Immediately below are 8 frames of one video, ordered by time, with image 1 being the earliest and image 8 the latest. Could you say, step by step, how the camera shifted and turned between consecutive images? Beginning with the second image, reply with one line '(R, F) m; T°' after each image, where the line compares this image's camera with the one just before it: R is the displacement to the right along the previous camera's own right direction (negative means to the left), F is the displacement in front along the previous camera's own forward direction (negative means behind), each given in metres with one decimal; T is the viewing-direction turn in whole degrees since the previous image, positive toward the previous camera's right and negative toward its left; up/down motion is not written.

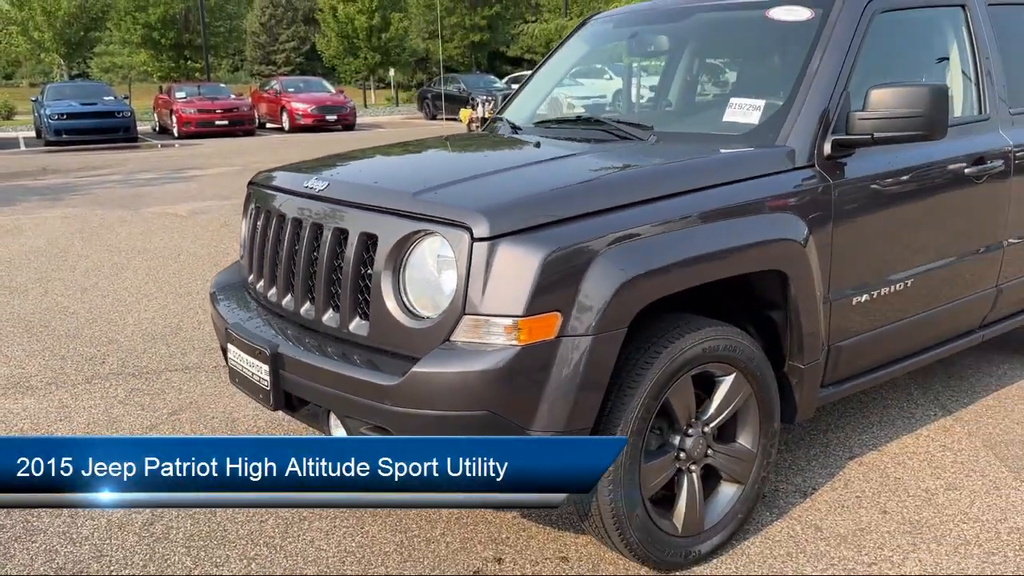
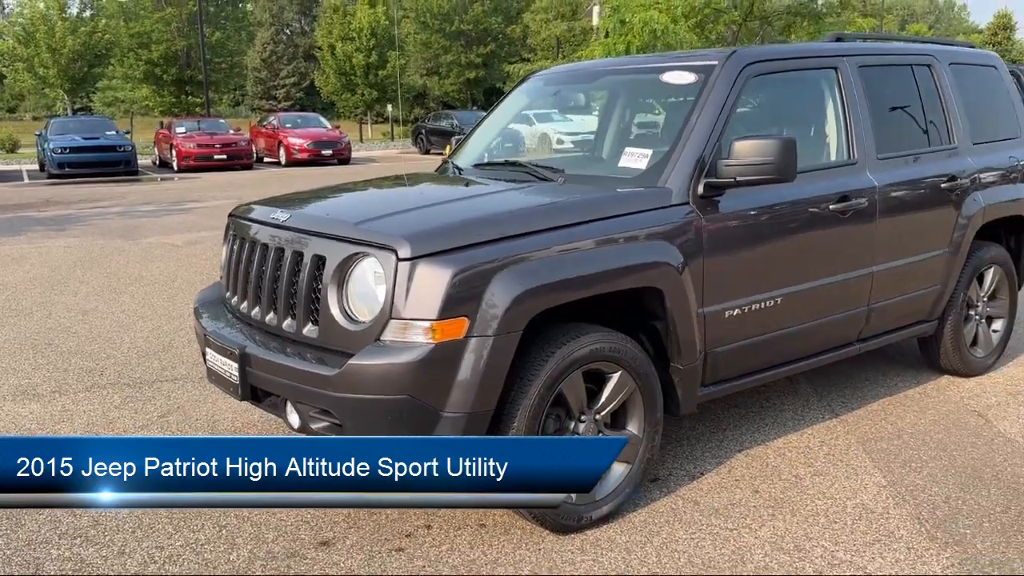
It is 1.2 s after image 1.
(+0.3, -0.6) m; 0°
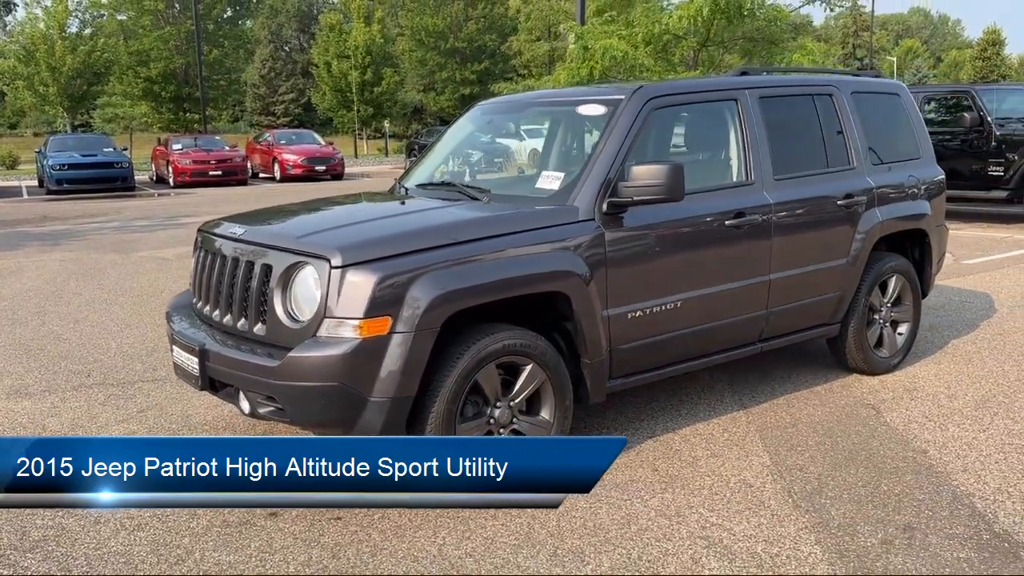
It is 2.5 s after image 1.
(+0.4, -0.5) m; 0°
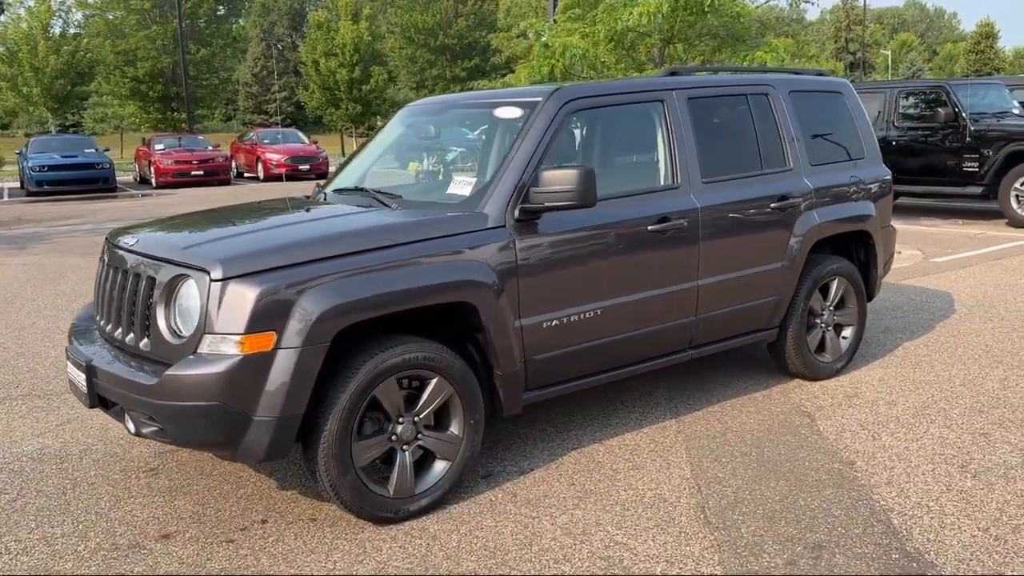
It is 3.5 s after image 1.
(+0.4, +0.1) m; 0°
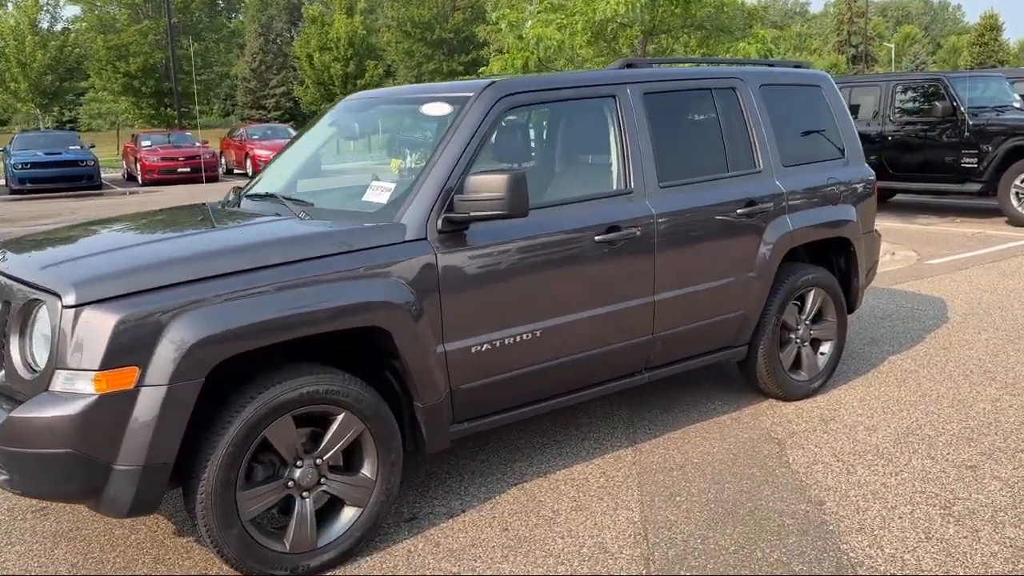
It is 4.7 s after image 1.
(+0.3, +0.5) m; 0°
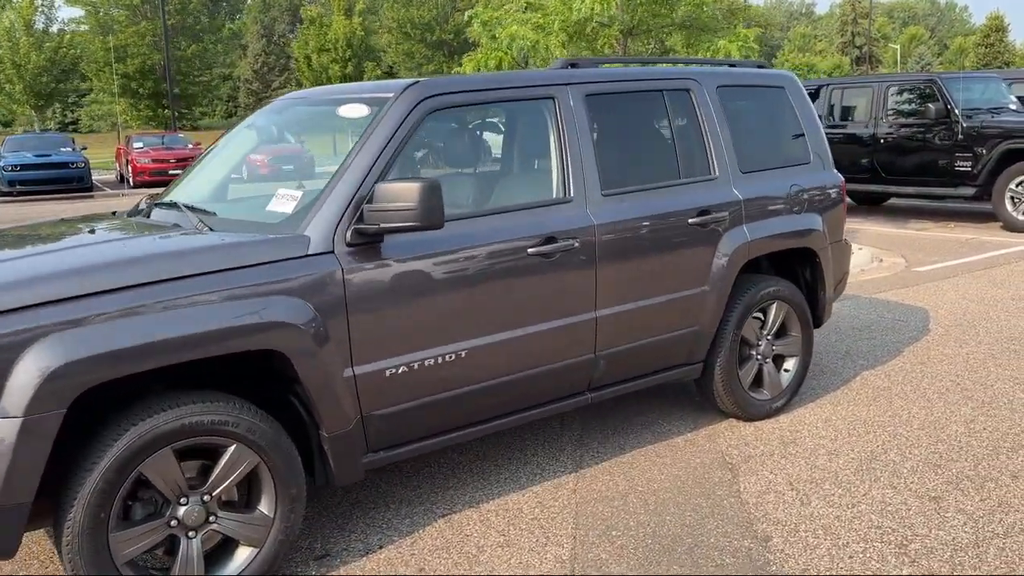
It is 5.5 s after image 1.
(+0.4, +0.3) m; 0°
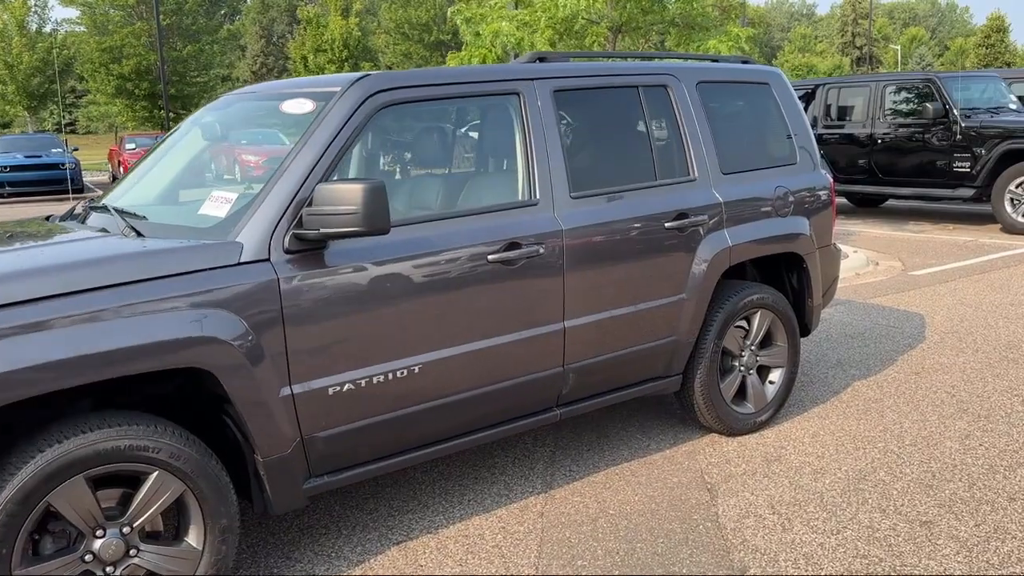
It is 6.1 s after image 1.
(+0.2, +0.3) m; 0°
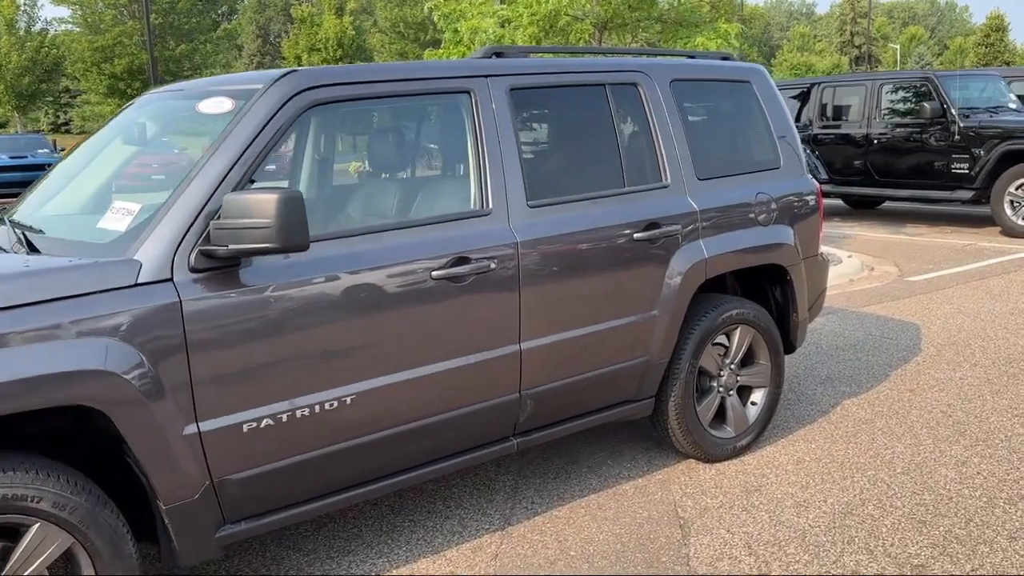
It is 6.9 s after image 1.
(+0.2, +0.3) m; 0°
